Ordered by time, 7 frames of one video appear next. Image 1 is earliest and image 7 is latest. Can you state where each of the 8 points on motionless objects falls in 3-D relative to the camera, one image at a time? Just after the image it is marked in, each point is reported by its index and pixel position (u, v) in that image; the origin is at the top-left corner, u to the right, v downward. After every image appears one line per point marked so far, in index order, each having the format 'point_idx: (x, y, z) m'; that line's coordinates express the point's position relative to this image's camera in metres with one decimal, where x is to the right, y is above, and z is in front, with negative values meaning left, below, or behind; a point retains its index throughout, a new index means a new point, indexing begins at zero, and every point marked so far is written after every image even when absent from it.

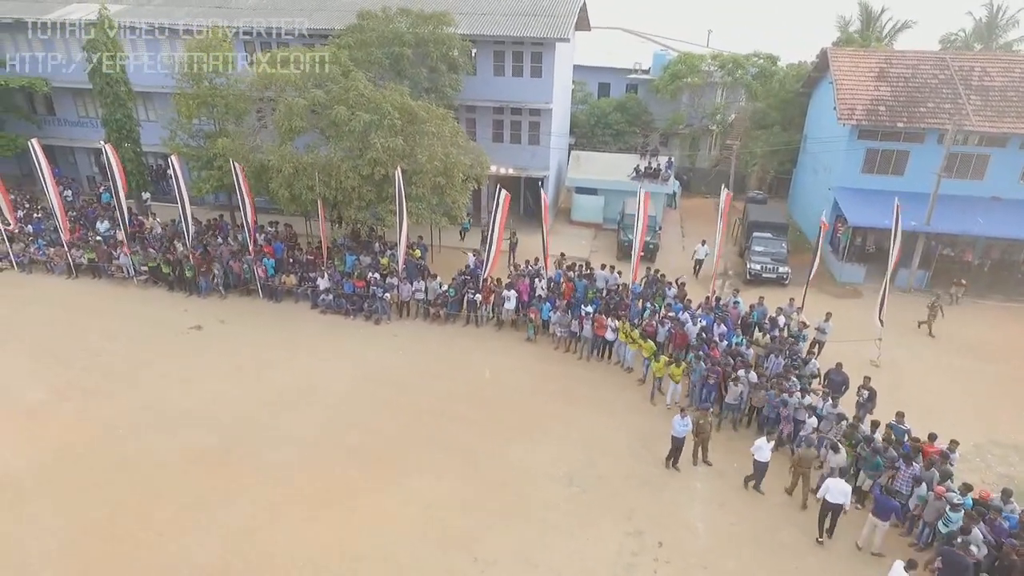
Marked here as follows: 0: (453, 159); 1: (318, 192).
0: (-1.6, +3.6, +17.9) m
1: (-5.1, +2.5, +17.3) m
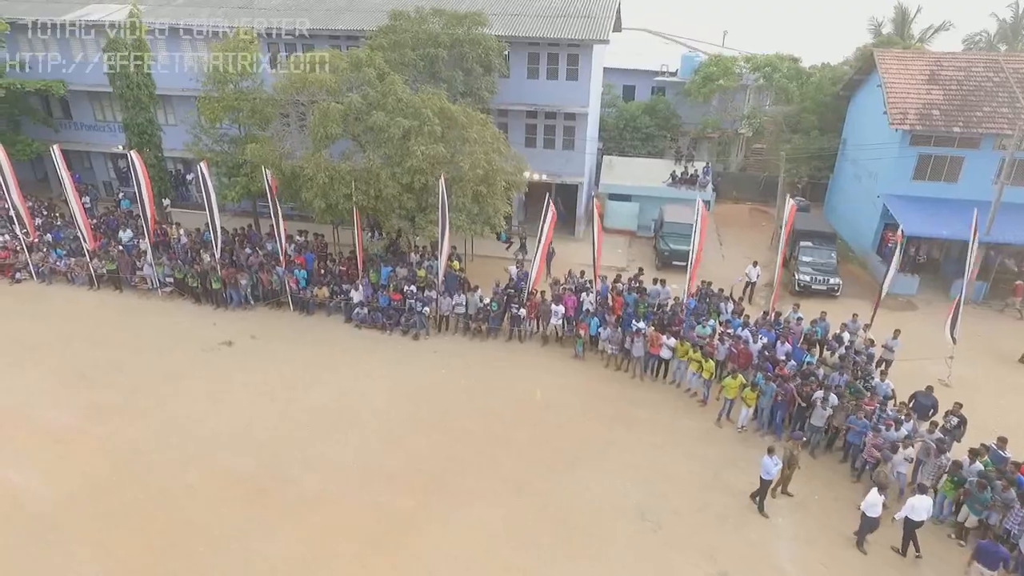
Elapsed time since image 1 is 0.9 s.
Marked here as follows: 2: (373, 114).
0: (-0.4, +3.2, +17.1) m
1: (-3.9, +2.2, +16.5) m
2: (-3.4, +4.4, +16.2) m
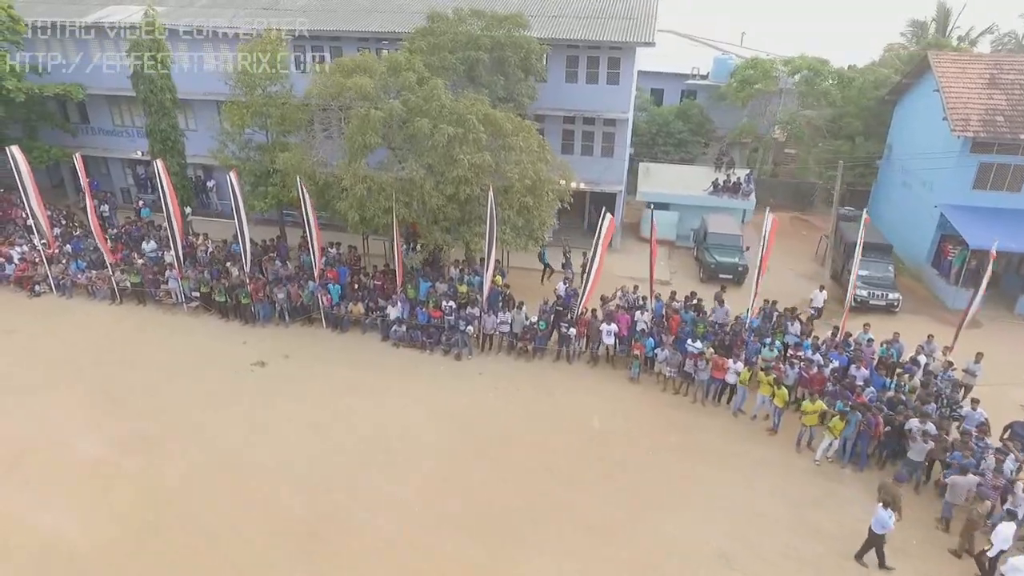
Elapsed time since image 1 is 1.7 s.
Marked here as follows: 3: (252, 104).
0: (+0.8, +2.8, +16.2) m
1: (-2.7, +1.8, +15.6) m
2: (-2.2, +3.9, +15.3) m
3: (-7.8, +5.5, +19.3) m
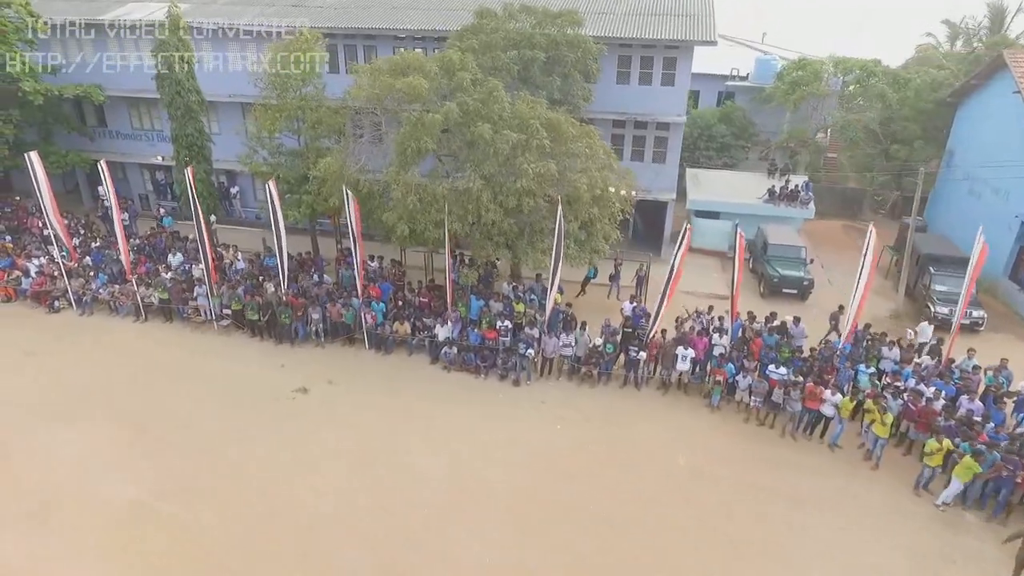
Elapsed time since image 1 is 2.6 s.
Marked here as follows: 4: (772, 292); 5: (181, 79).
0: (+2.2, +2.4, +14.8) m
1: (-1.3, +1.3, +14.3) m
2: (-0.8, +3.5, +14.0) m
3: (-6.4, +5.1, +18.1) m
4: (+7.8, -0.1, +19.5) m
5: (-9.7, +6.1, +19.0) m
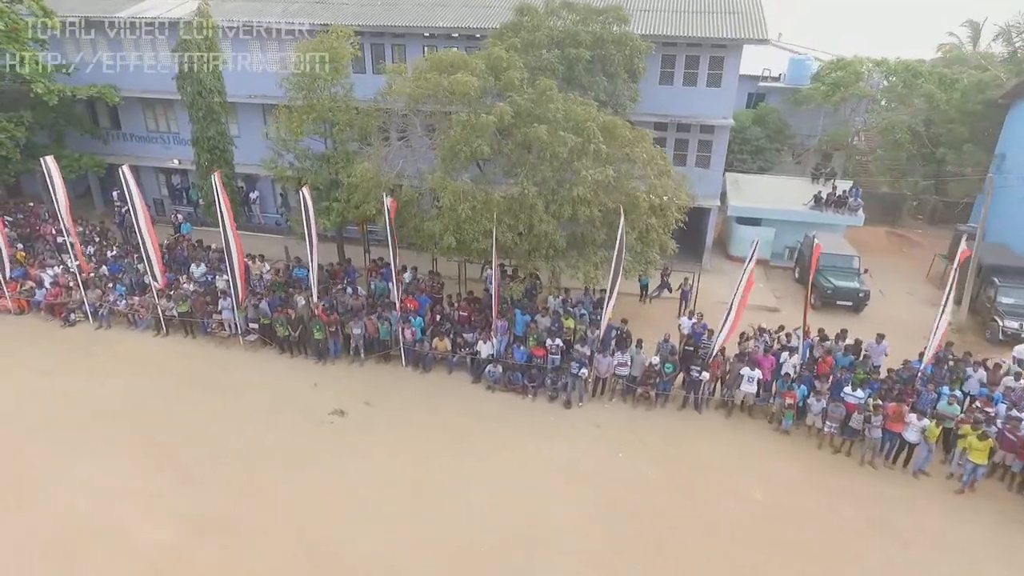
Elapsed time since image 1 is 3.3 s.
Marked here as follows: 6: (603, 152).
0: (+3.3, +2.1, +13.9) m
1: (-0.2, +1.0, +13.3) m
2: (+0.3, +3.2, +13.0) m
3: (-5.3, +4.8, +17.1) m
4: (+8.9, -0.4, +18.5) m
5: (-8.6, +5.8, +18.1) m
6: (+1.8, +2.8, +13.1) m
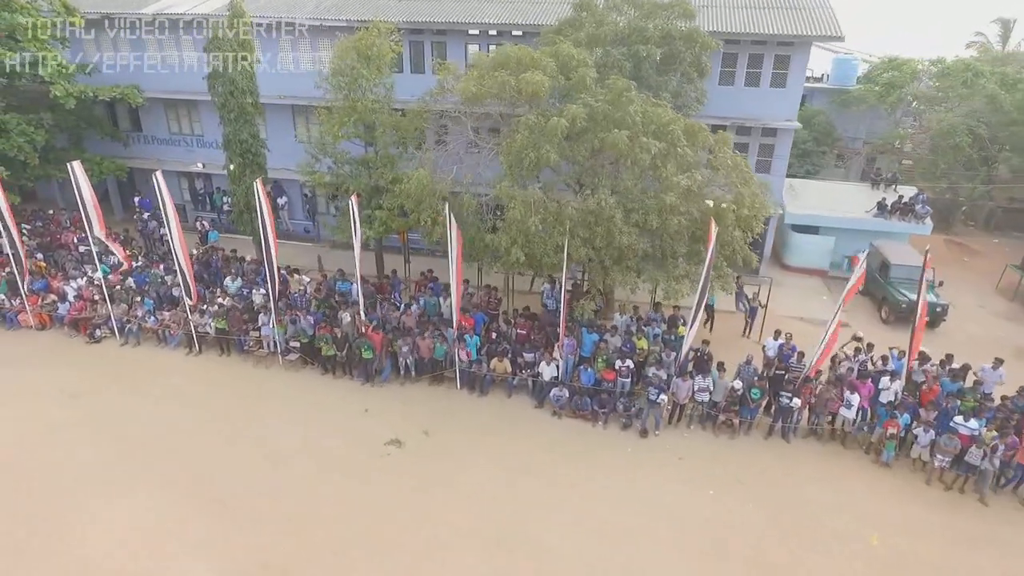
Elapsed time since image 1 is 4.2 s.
0: (+4.7, +1.7, +12.7) m
1: (+1.2, +0.7, +12.2) m
2: (+1.7, +2.9, +11.8) m
3: (-3.9, +4.4, +16.0) m
4: (+10.3, -0.8, +17.3) m
5: (-7.2, +5.5, +16.9) m
6: (+3.2, +2.4, +11.9) m
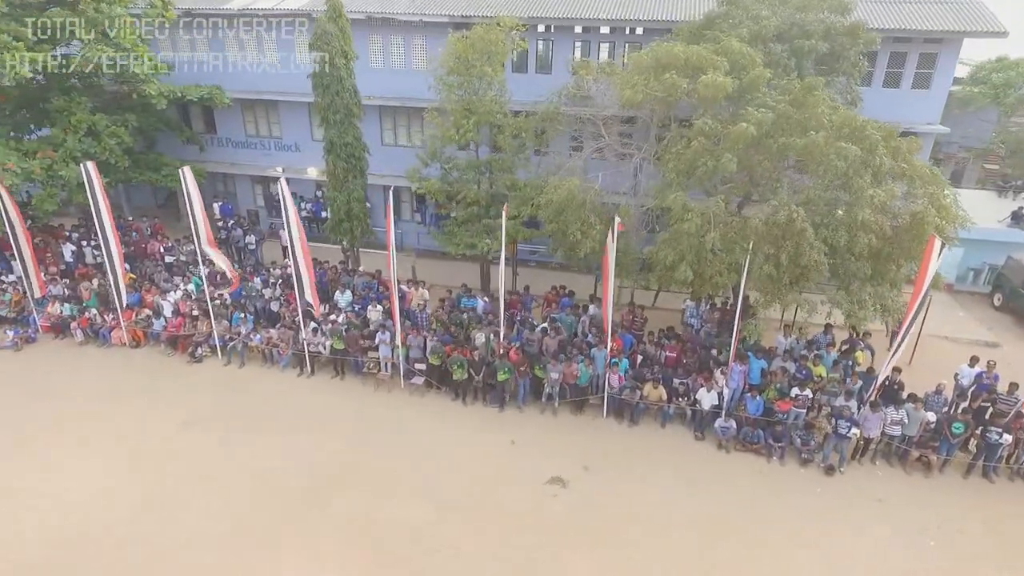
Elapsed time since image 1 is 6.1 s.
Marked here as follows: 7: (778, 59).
0: (+7.7, +1.3, +11.4) m
1: (+4.2, +0.3, +10.9) m
2: (+4.7, +2.5, +10.6) m
3: (-0.8, +4.1, +14.8) m
4: (+13.3, -1.2, +15.9) m
5: (-4.2, +5.1, +15.8) m
6: (+6.2, +2.0, +10.7) m
7: (+5.3, +4.6, +13.0) m
